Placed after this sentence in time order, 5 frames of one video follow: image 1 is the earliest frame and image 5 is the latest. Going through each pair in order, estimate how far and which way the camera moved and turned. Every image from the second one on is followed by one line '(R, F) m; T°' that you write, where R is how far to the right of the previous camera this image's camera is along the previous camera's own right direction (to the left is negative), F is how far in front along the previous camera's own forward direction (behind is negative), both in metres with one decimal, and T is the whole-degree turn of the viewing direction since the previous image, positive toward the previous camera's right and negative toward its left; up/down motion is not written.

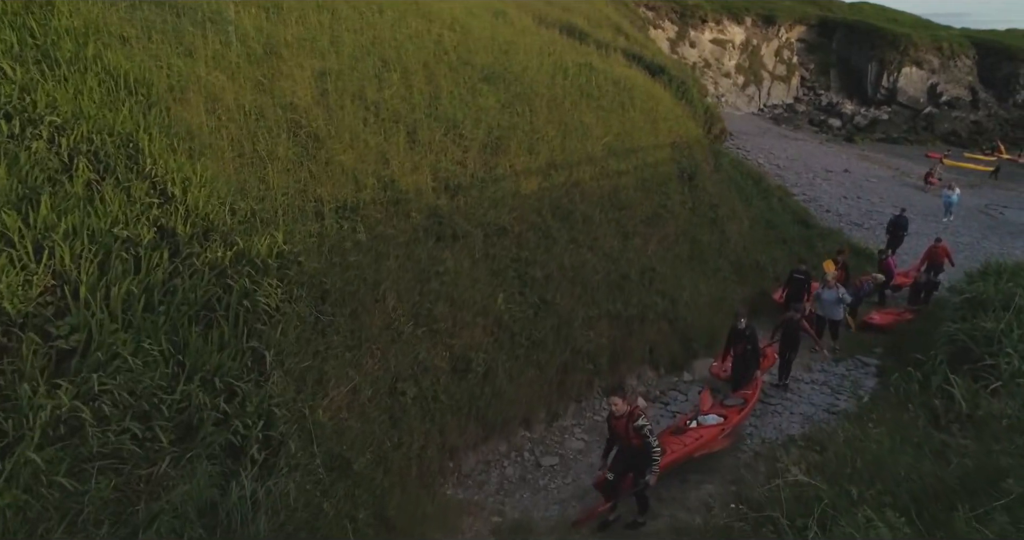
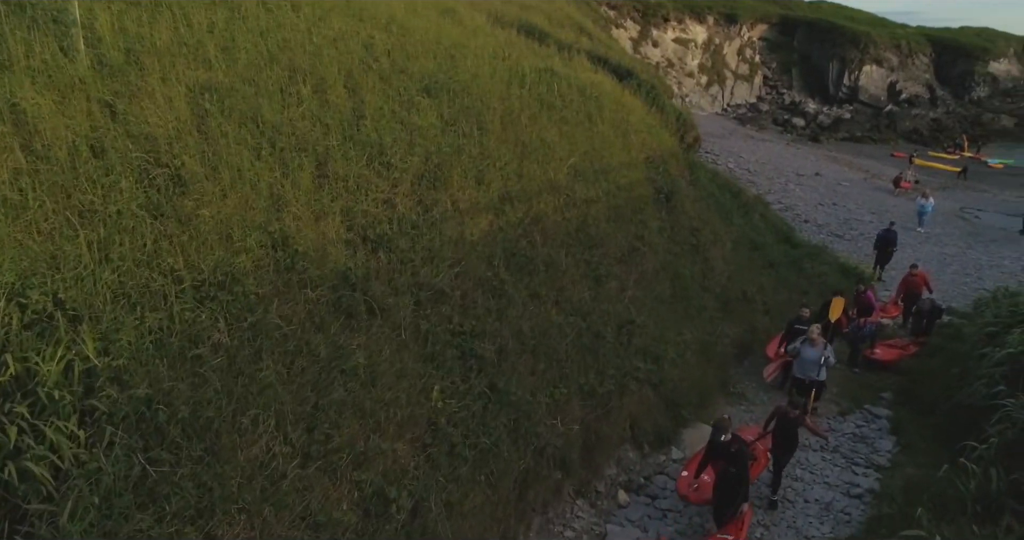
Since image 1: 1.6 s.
(+0.3, +2.2) m; +3°
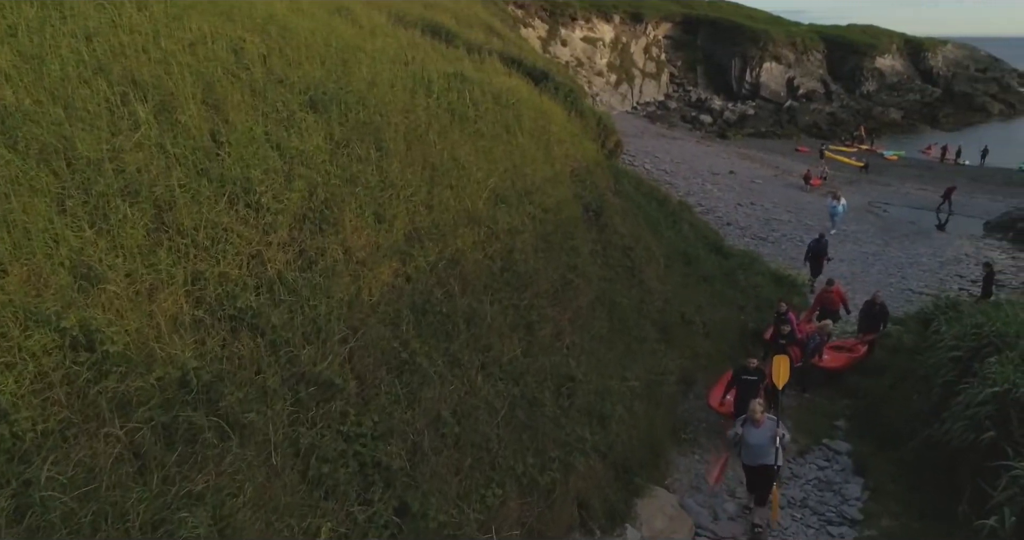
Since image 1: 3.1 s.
(+0.1, +1.7) m; +7°
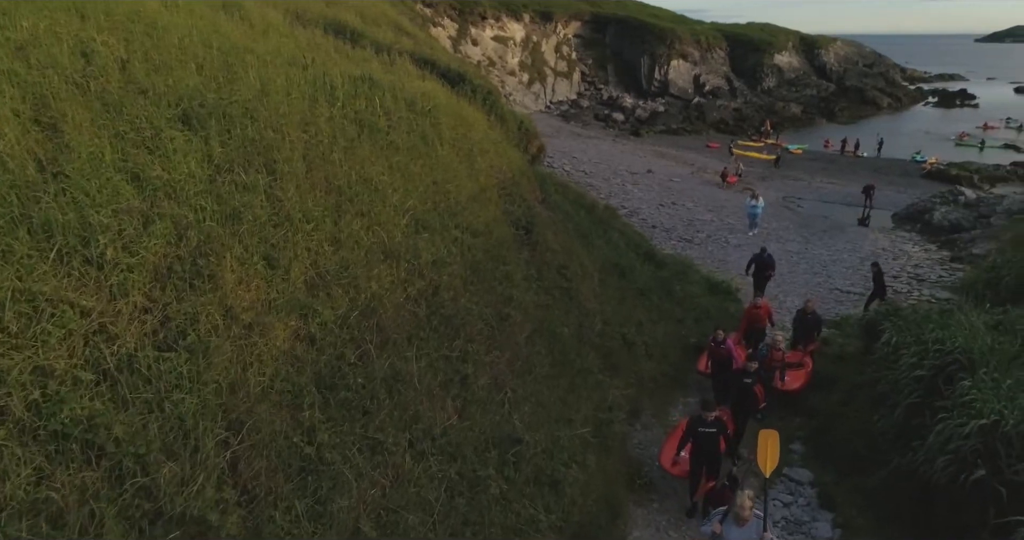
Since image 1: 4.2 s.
(-0.1, +1.4) m; +7°
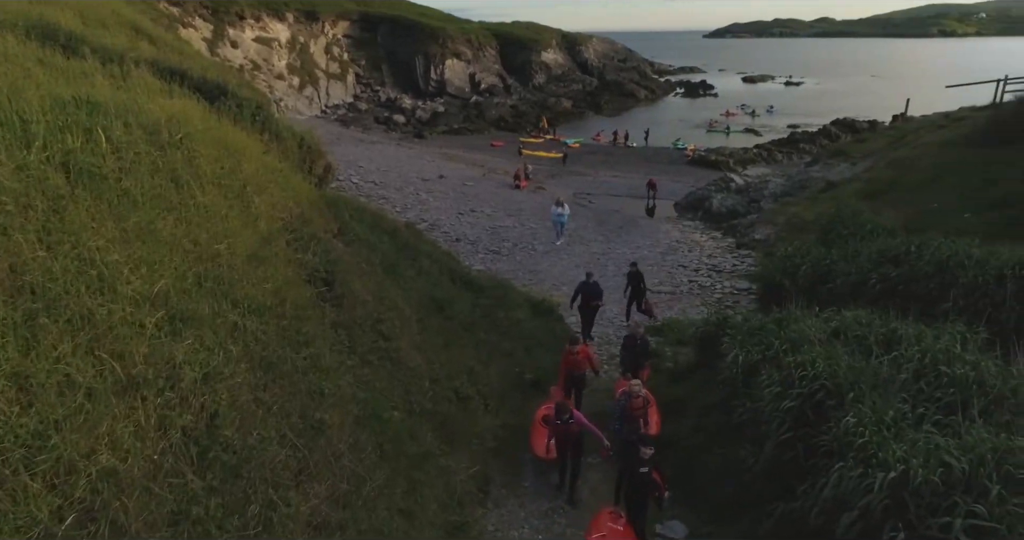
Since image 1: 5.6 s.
(-0.1, +2.1) m; +16°
